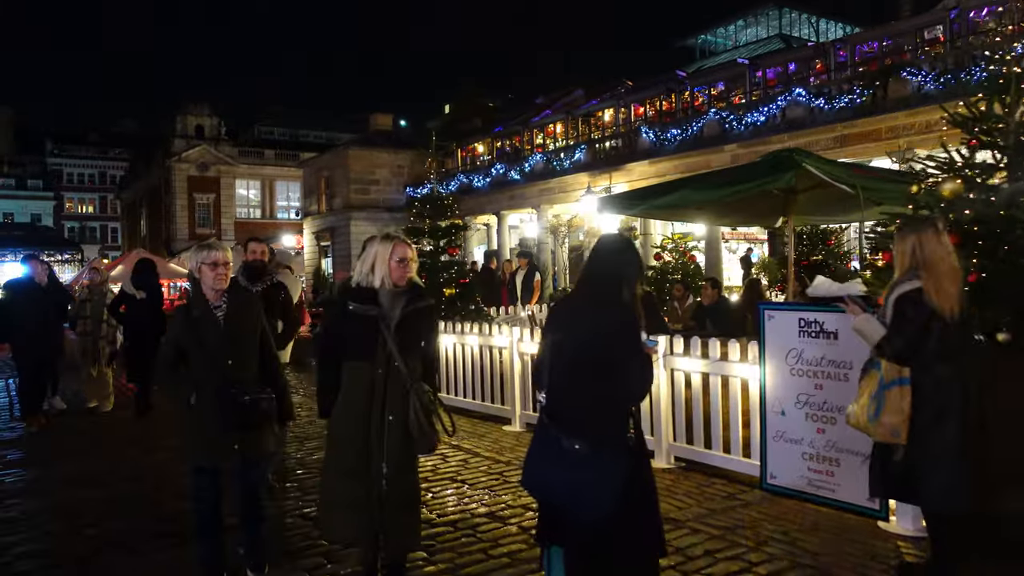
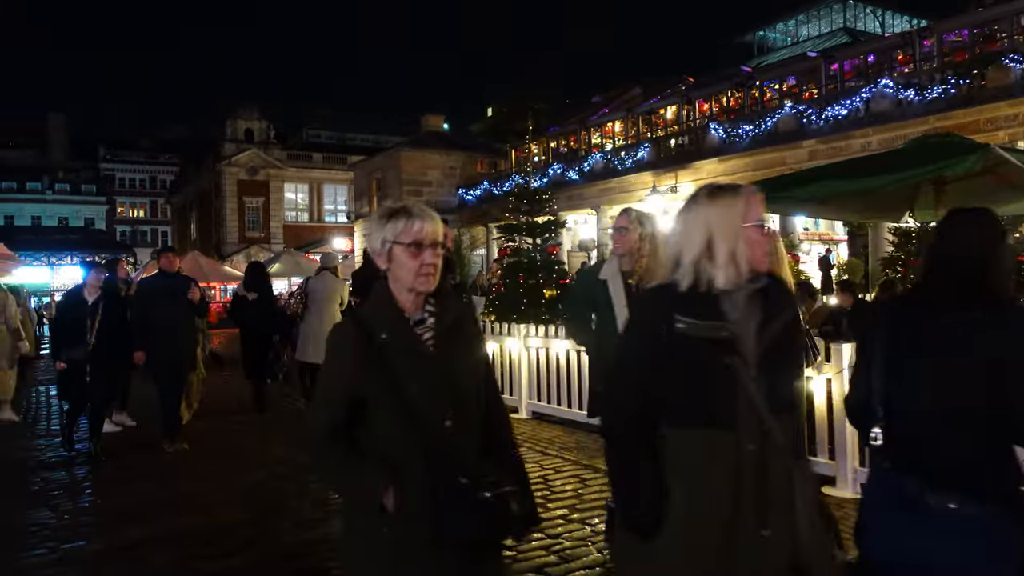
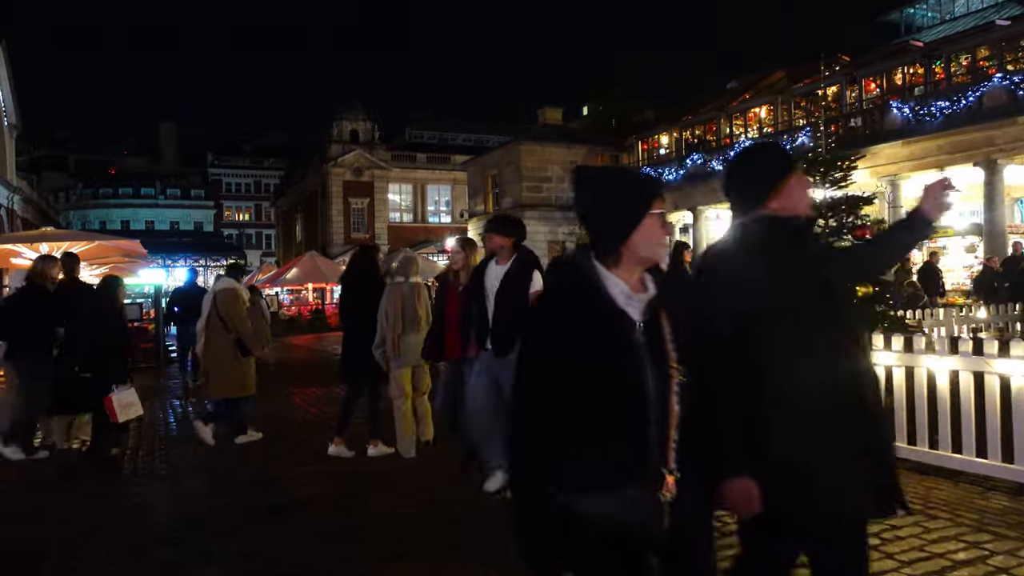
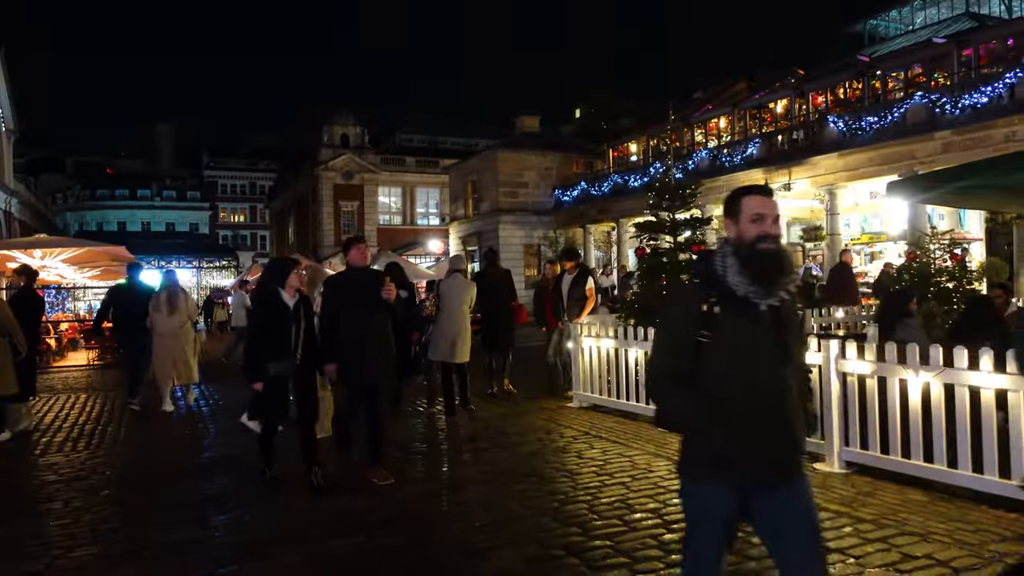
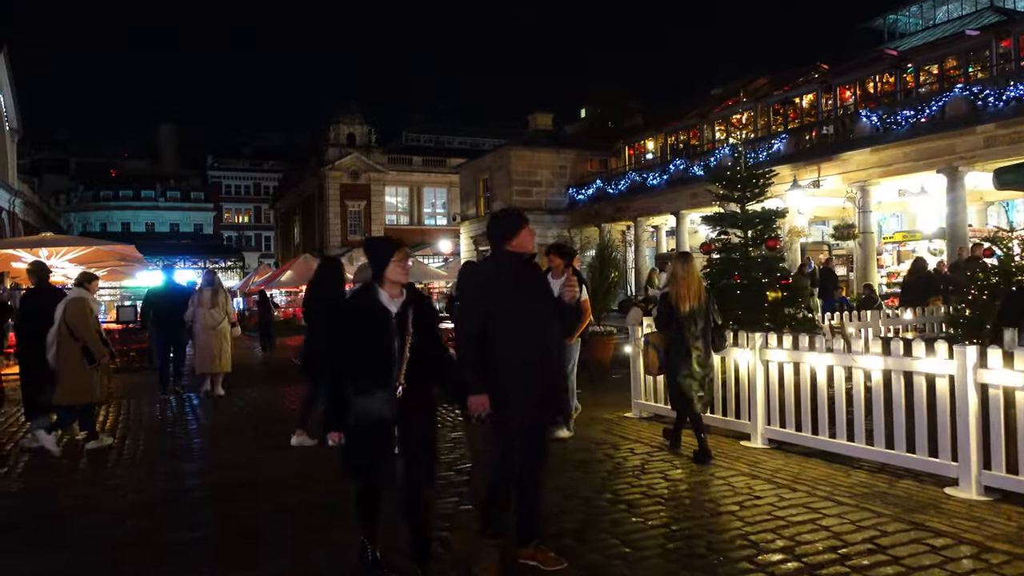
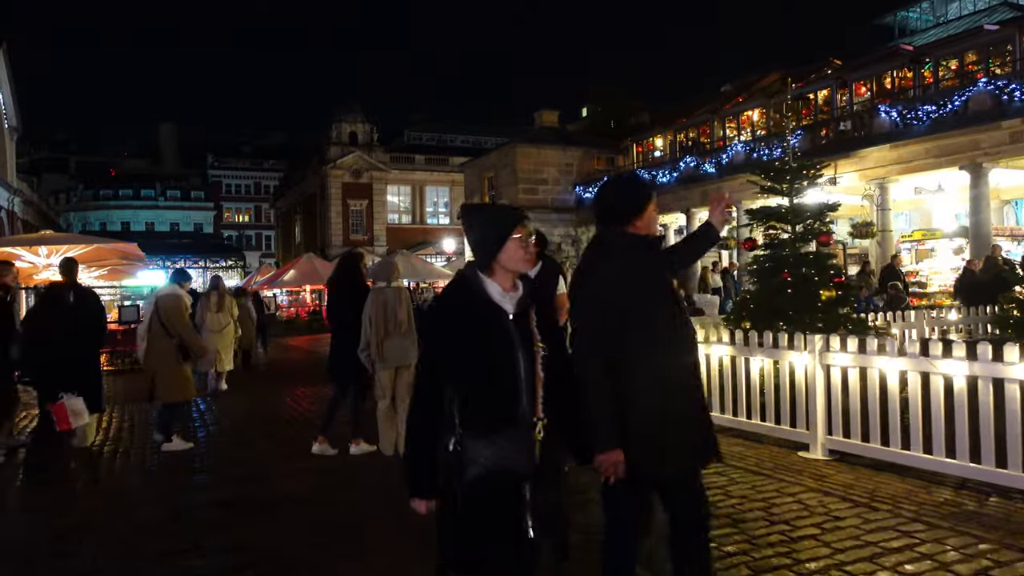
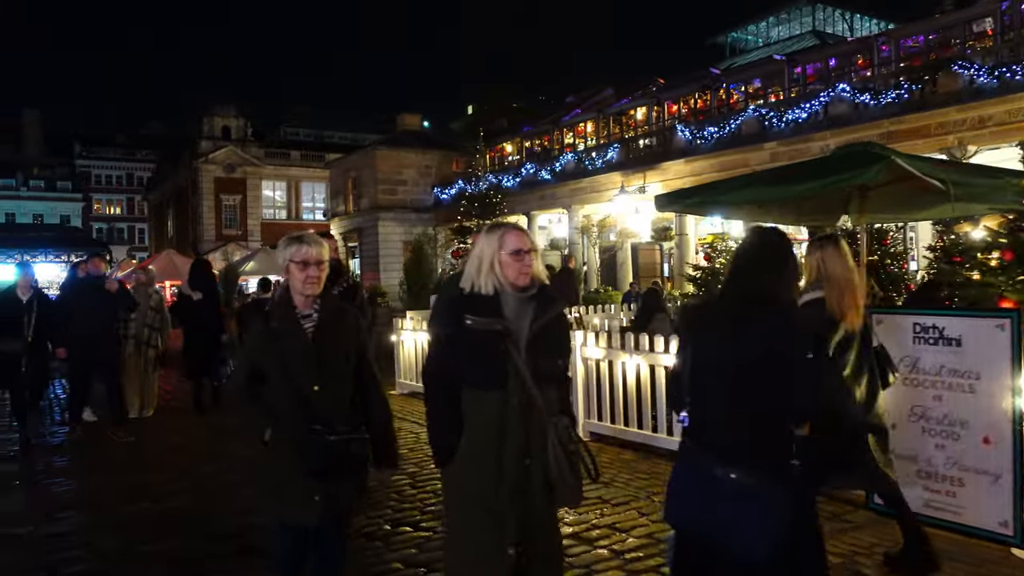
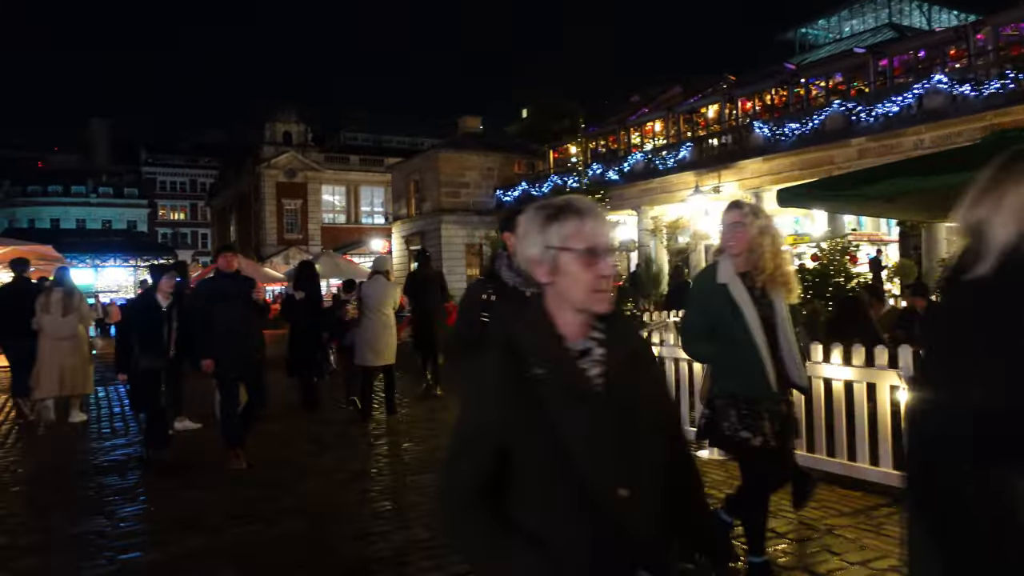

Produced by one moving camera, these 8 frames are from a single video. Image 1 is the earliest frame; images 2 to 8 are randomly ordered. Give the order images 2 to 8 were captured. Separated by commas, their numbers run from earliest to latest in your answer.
7, 2, 8, 4, 5, 6, 3
